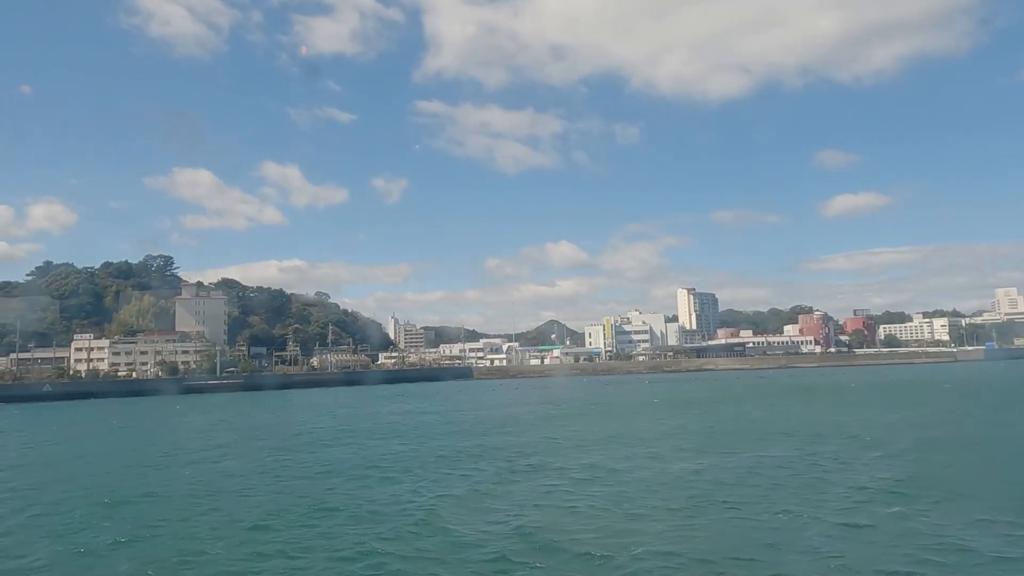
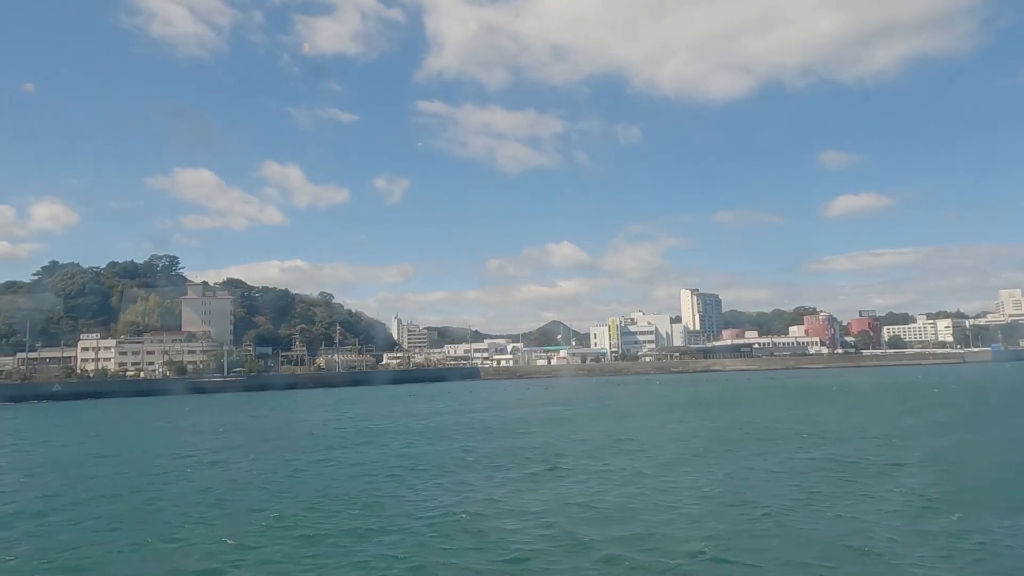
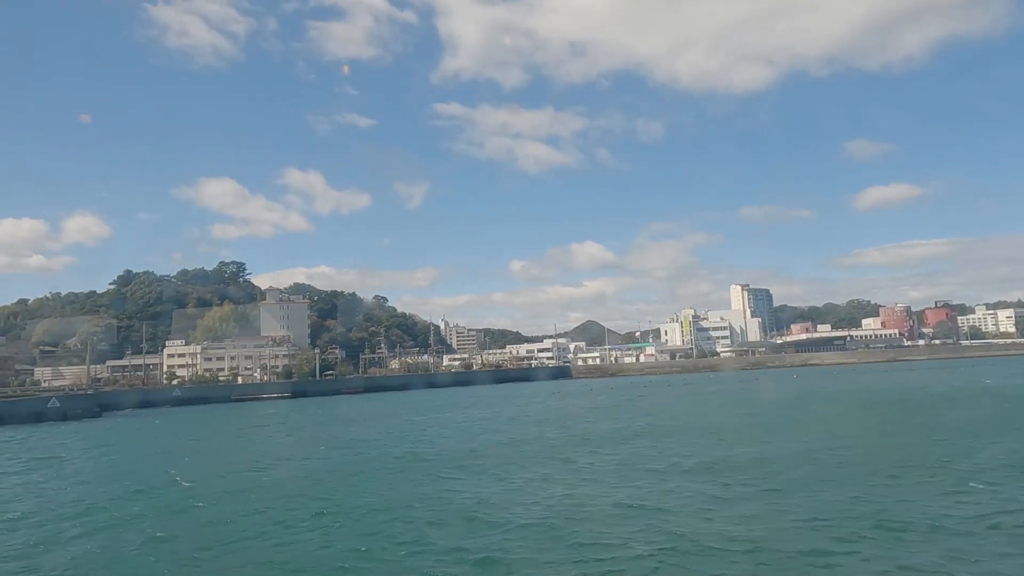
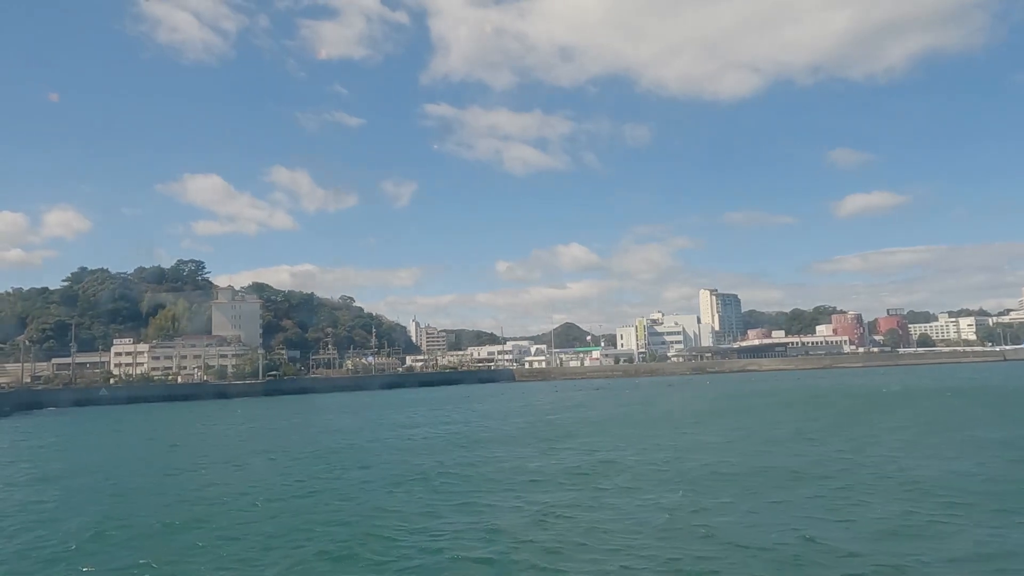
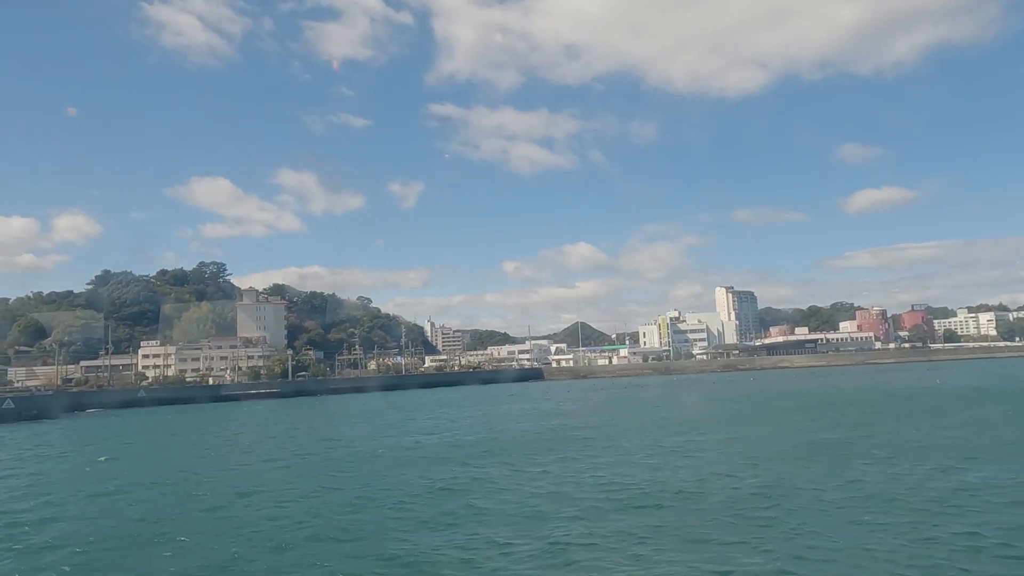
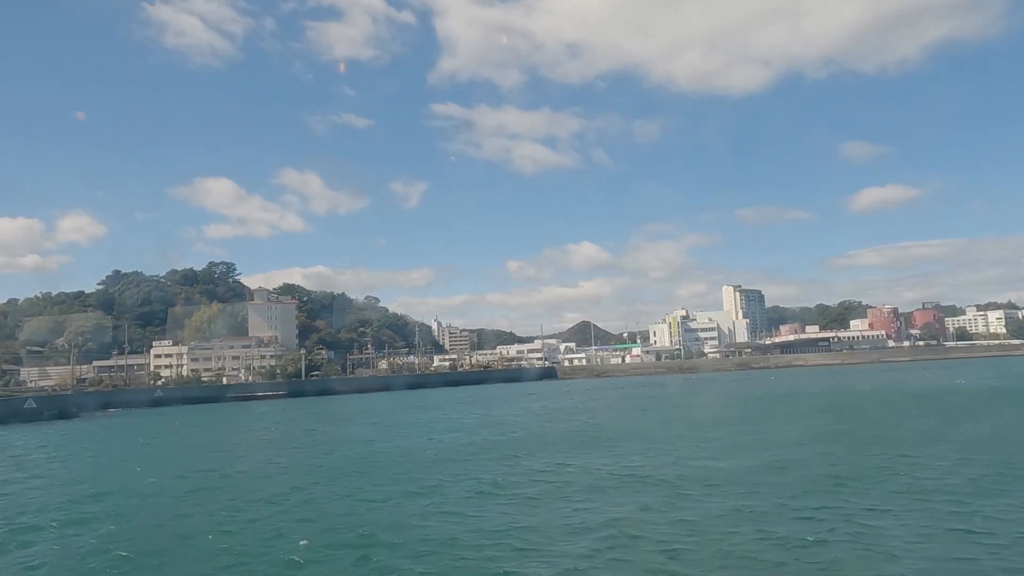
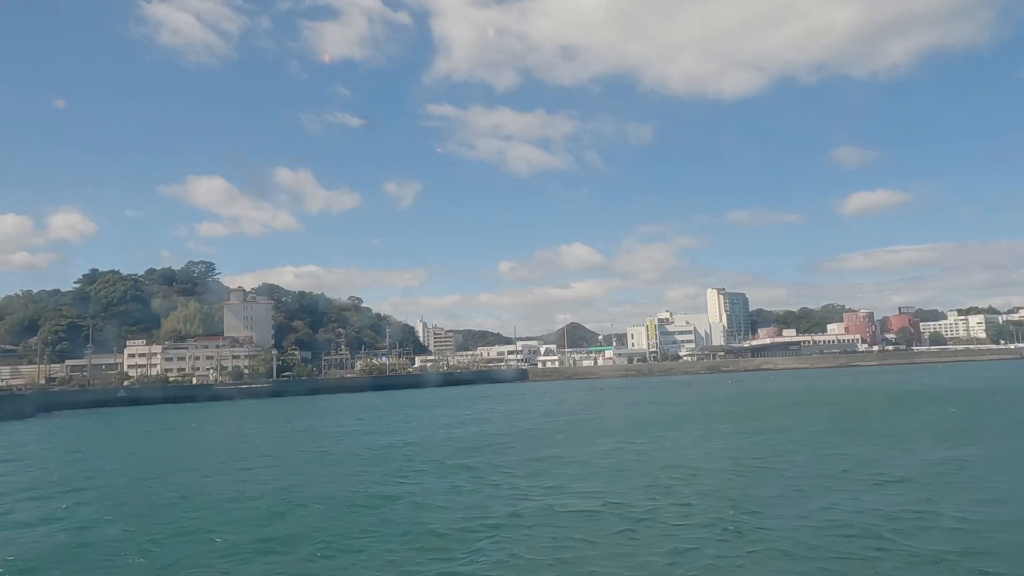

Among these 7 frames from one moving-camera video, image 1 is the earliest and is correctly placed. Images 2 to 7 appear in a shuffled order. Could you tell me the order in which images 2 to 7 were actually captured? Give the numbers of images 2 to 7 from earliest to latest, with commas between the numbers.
2, 4, 7, 5, 6, 3
